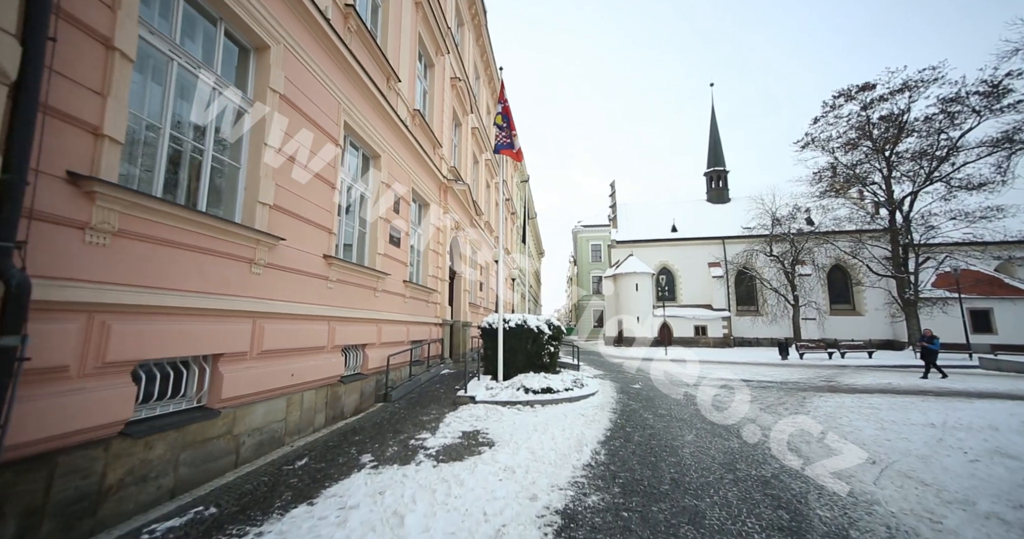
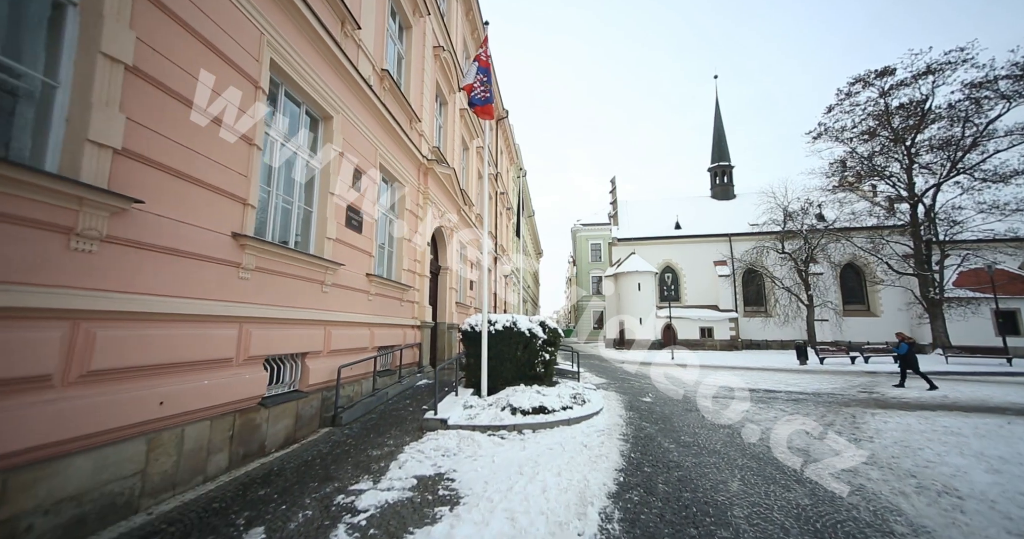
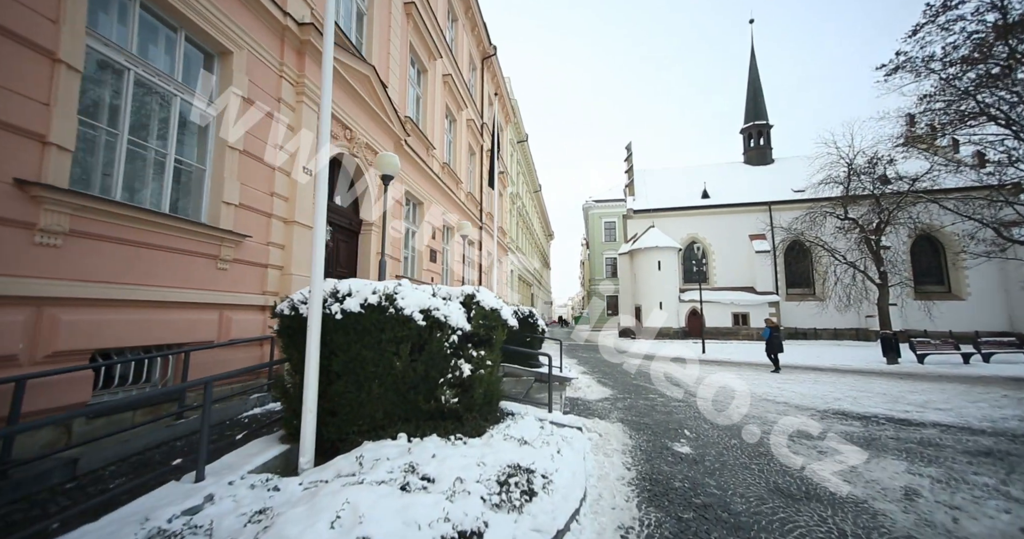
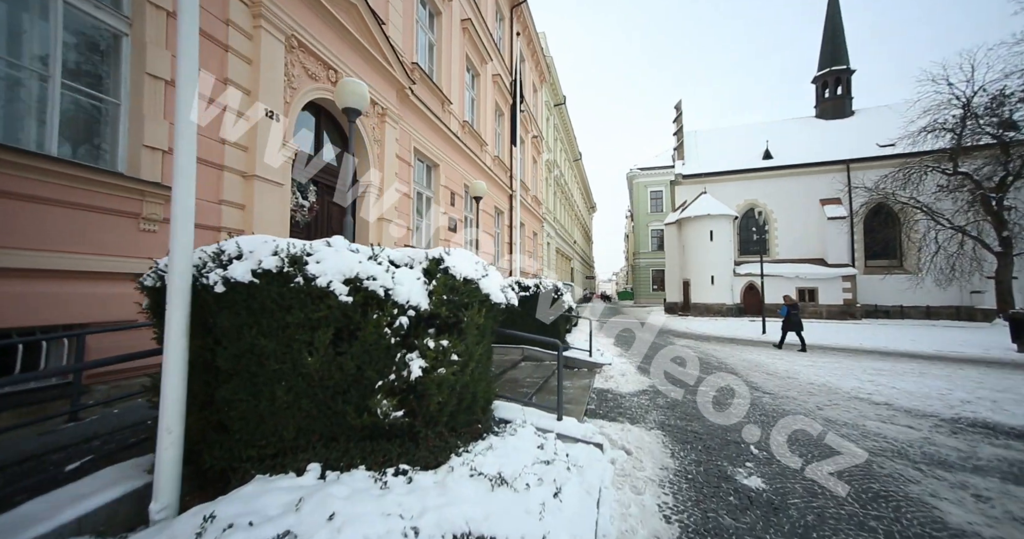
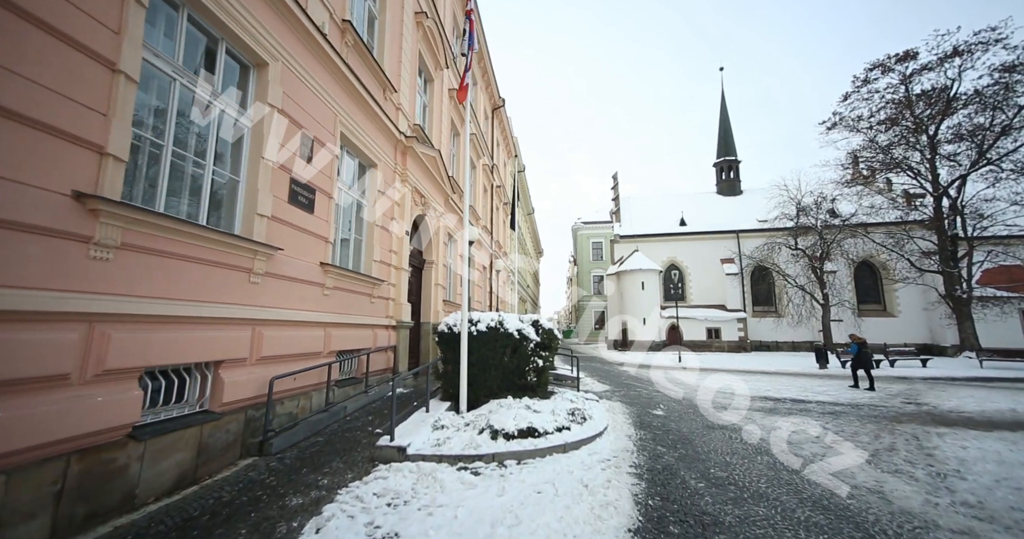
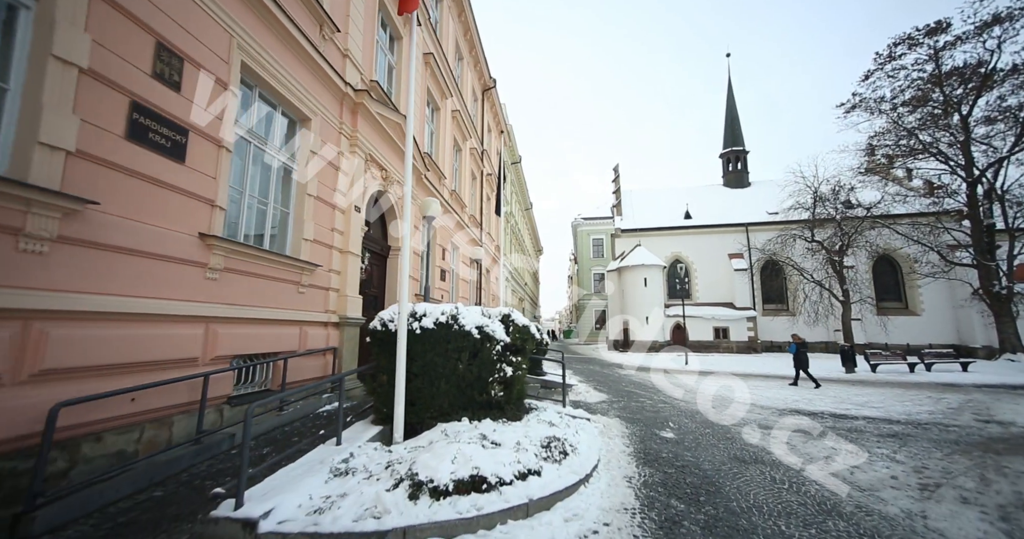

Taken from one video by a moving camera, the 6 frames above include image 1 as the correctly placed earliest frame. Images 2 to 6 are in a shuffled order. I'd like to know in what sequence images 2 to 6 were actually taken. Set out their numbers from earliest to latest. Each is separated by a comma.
2, 5, 6, 3, 4
